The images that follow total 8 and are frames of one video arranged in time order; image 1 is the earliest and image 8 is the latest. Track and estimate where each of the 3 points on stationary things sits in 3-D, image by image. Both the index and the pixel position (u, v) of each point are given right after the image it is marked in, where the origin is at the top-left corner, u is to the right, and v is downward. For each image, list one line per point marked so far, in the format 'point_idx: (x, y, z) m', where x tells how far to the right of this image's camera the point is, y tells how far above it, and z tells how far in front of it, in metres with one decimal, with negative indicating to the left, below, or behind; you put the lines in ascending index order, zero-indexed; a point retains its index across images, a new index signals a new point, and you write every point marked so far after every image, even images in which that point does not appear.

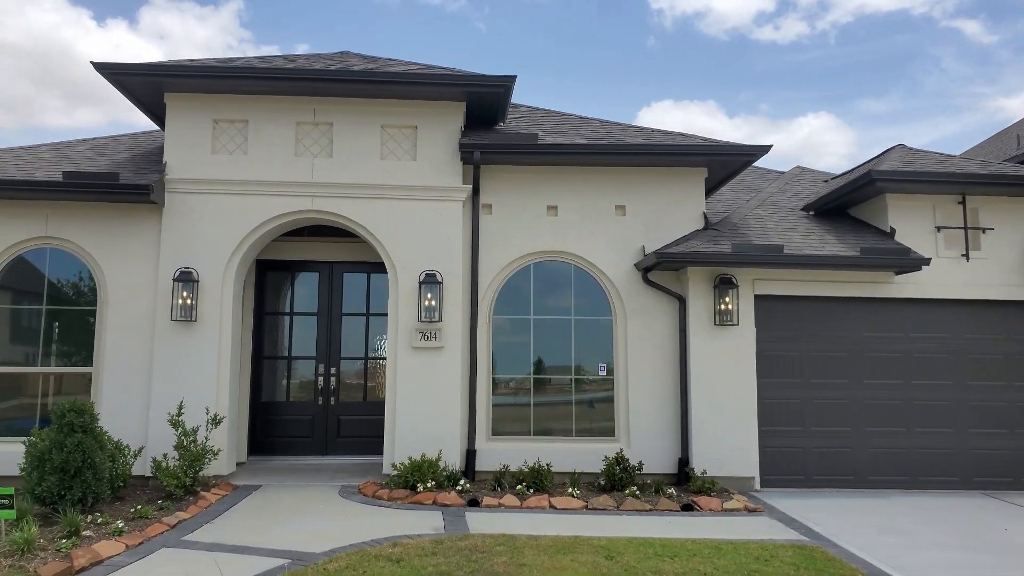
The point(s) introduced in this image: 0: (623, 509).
0: (+1.0, -2.0, +7.0) m
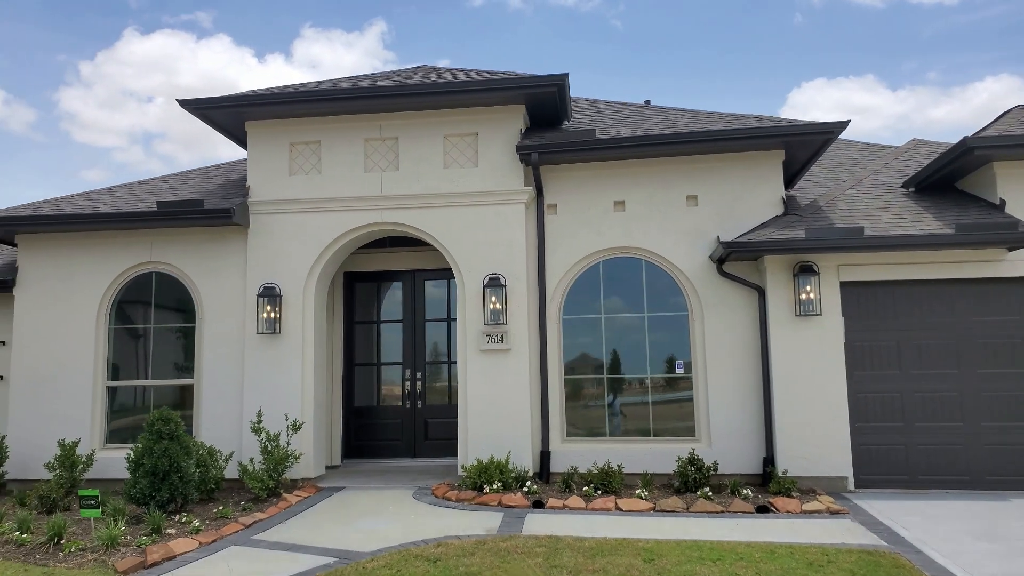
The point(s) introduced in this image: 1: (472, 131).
0: (+1.6, -2.0, +6.7) m
1: (-0.4, +1.7, +8.3) m
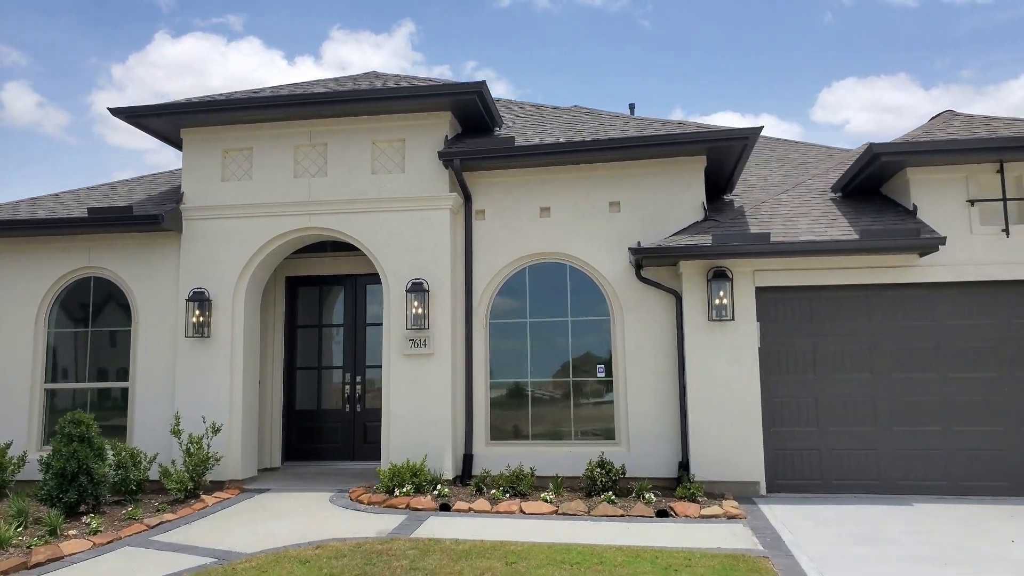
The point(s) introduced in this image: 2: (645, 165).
0: (+0.7, -2.0, +6.8) m
1: (-1.2, +1.7, +8.5) m
2: (+1.4, +1.3, +8.2) m
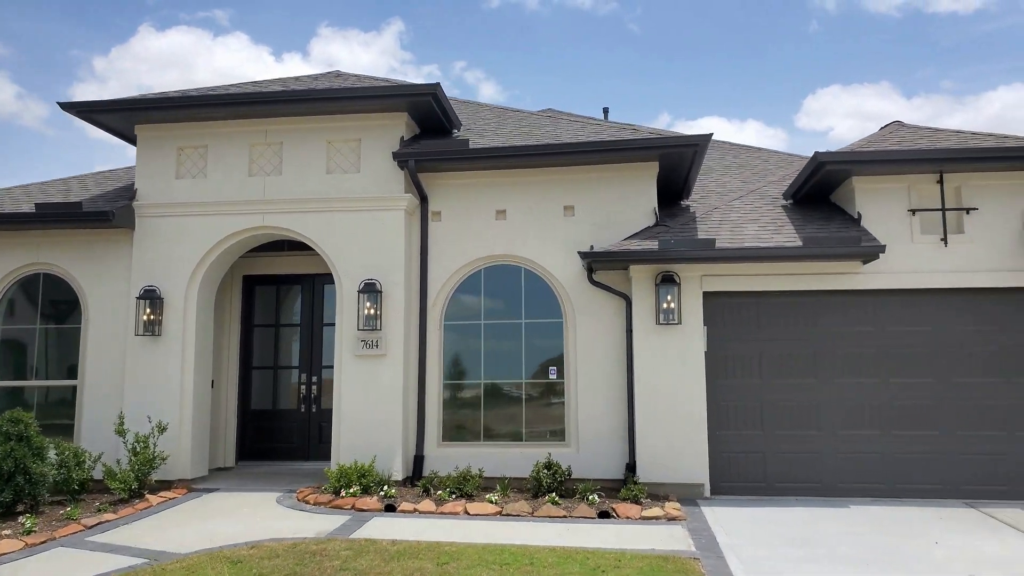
0: (+0.2, -2.0, +6.9) m
1: (-1.7, +1.7, +8.5) m
2: (+0.9, +1.3, +8.3) m
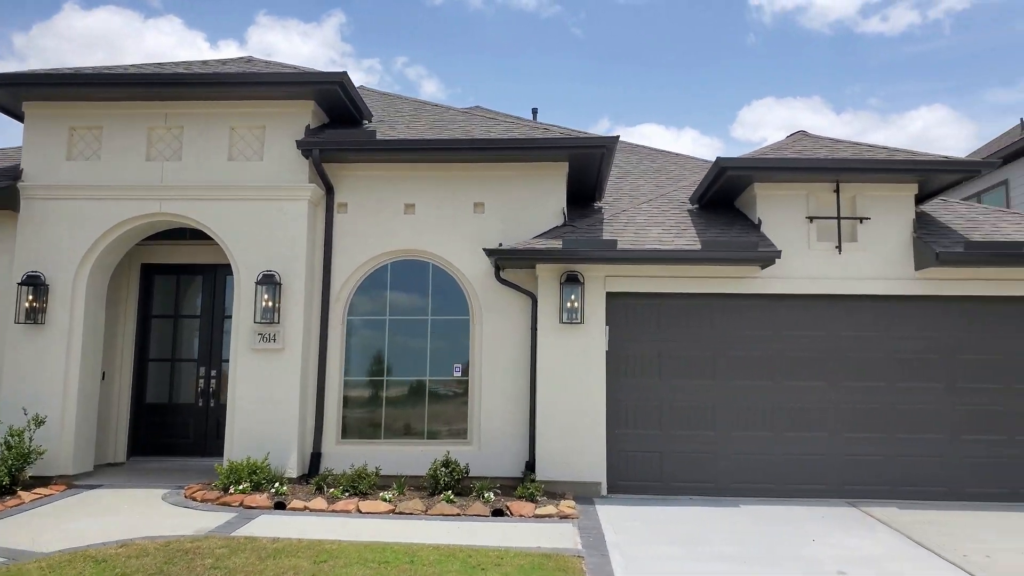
0: (-0.7, -2.0, +6.8) m
1: (-2.7, +1.8, +8.2) m
2: (0.0, +1.3, +8.3) m
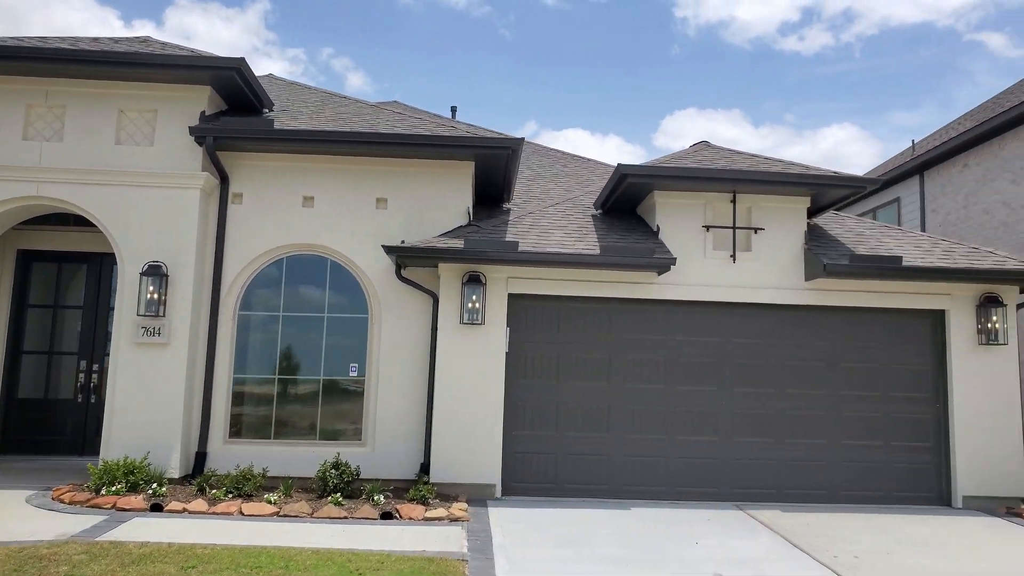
0: (-1.7, -2.0, +6.6) m
1: (-3.7, +1.8, +7.8) m
2: (-1.1, +1.3, +8.1) m
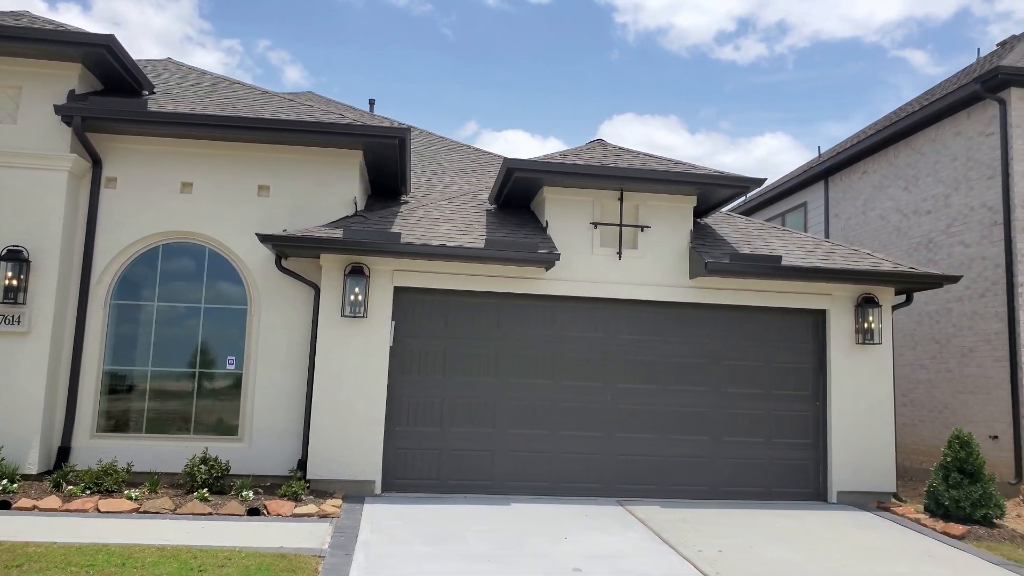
0: (-2.8, -1.9, +6.3) m
1: (-4.8, +2.0, +7.4) m
2: (-2.2, +1.4, +7.9) m
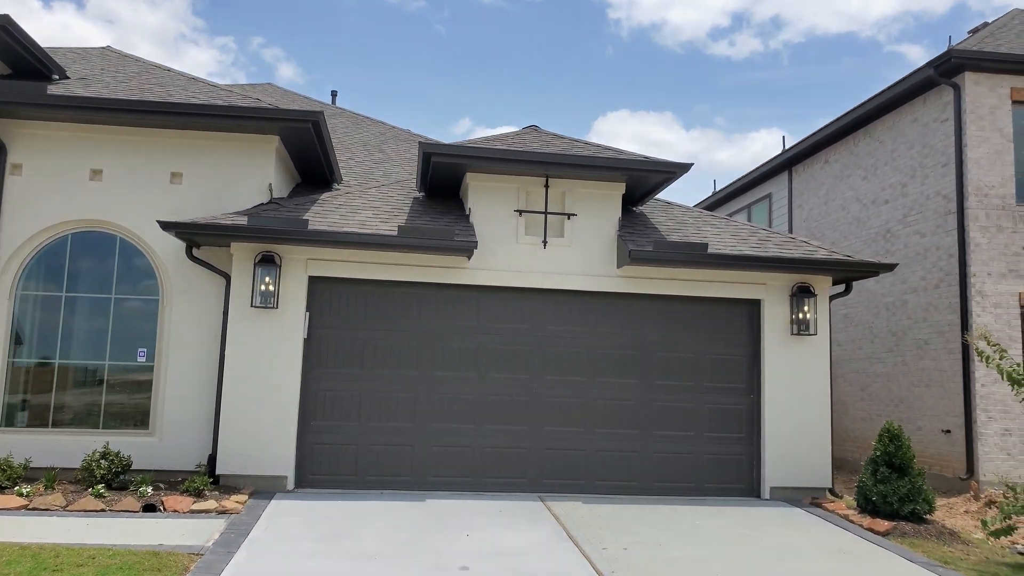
0: (-3.6, -1.8, +6.1) m
1: (-5.6, +2.1, +7.2) m
2: (-3.0, +1.5, +7.7) m
